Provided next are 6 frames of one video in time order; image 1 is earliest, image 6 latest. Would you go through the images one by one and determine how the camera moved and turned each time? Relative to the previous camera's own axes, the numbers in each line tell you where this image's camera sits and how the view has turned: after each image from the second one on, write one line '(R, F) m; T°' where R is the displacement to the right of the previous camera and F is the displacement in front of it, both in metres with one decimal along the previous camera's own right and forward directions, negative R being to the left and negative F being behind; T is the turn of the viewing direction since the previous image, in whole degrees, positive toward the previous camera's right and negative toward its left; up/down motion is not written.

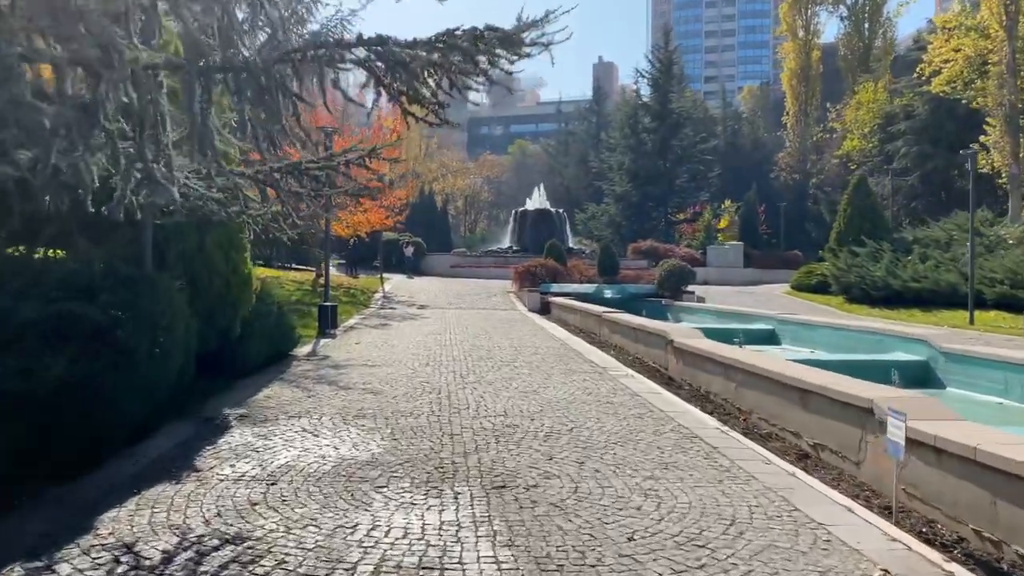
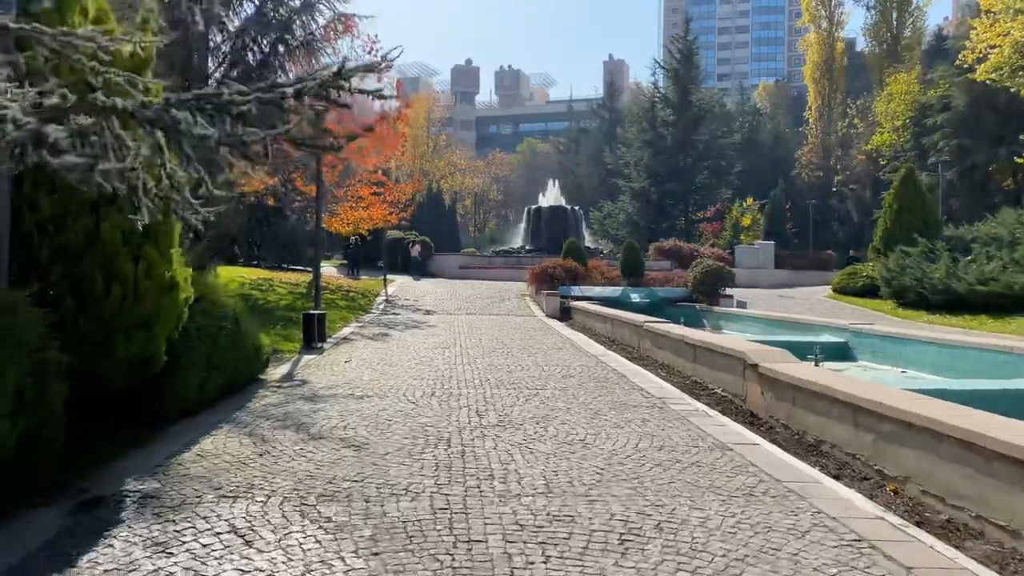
(-0.3, +2.8) m; -1°
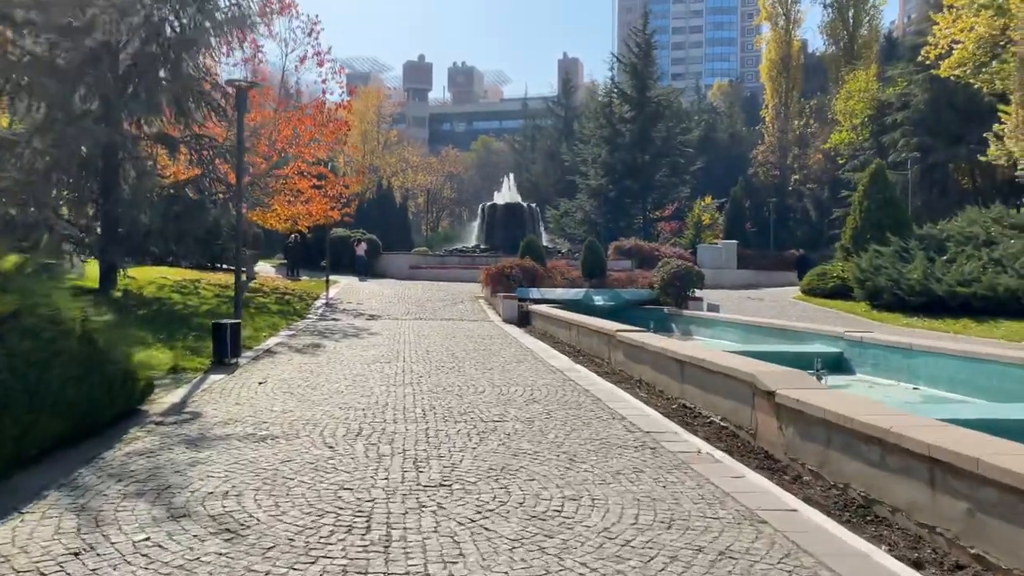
(0.0, +2.0) m; +3°
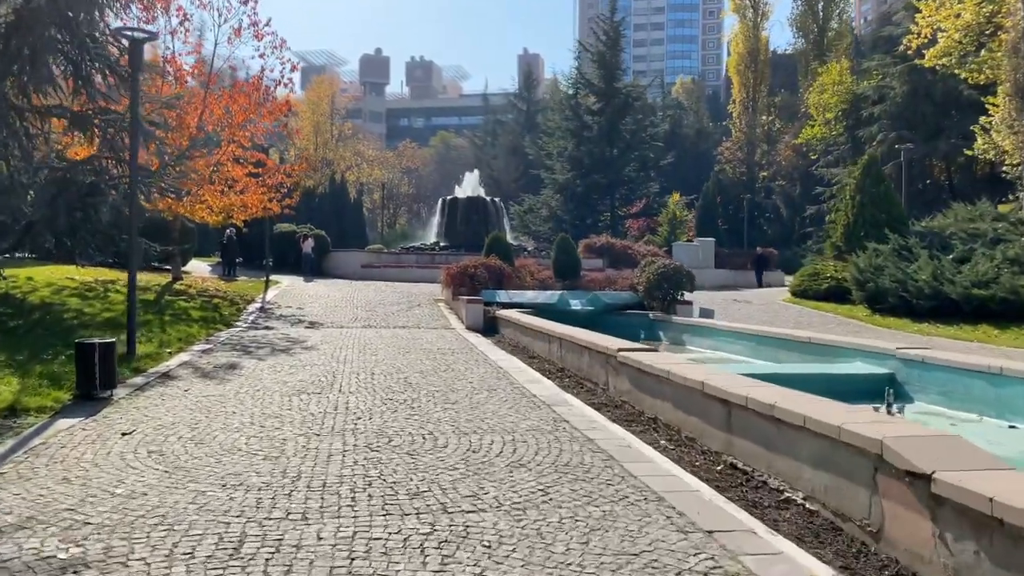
(-0.1, +2.8) m; +3°
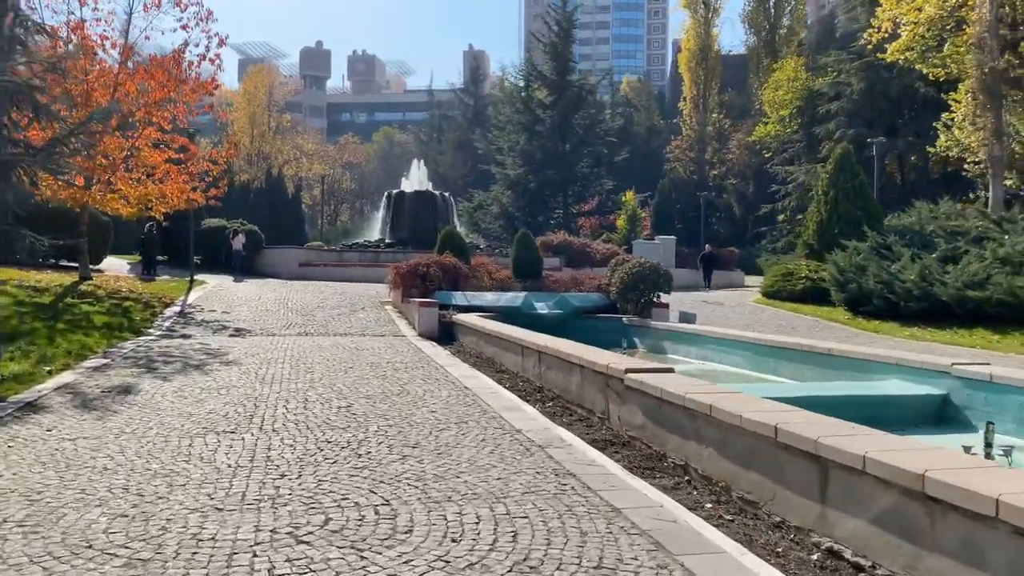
(-0.3, +2.2) m; +4°
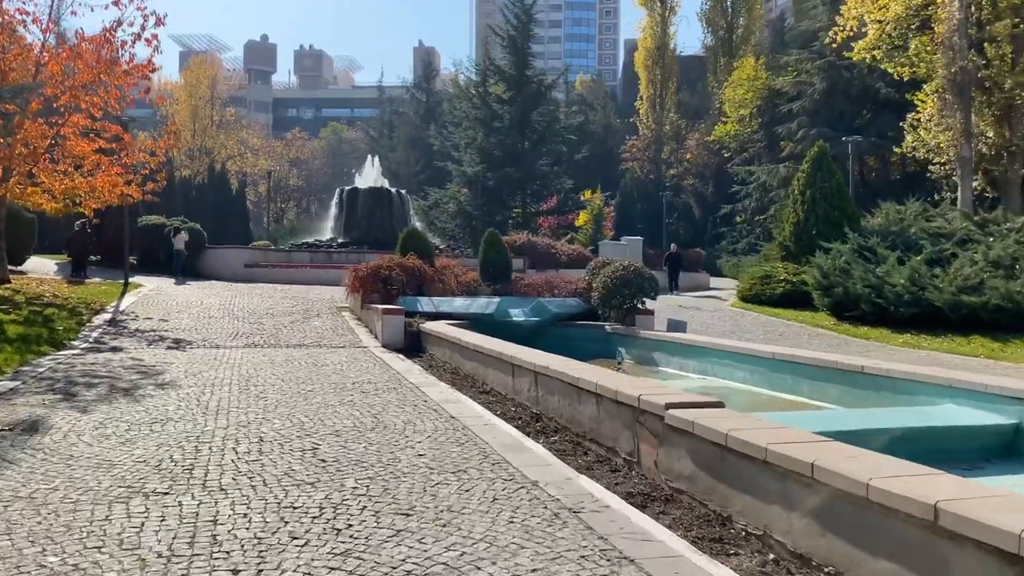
(-0.5, +1.5) m; +4°
